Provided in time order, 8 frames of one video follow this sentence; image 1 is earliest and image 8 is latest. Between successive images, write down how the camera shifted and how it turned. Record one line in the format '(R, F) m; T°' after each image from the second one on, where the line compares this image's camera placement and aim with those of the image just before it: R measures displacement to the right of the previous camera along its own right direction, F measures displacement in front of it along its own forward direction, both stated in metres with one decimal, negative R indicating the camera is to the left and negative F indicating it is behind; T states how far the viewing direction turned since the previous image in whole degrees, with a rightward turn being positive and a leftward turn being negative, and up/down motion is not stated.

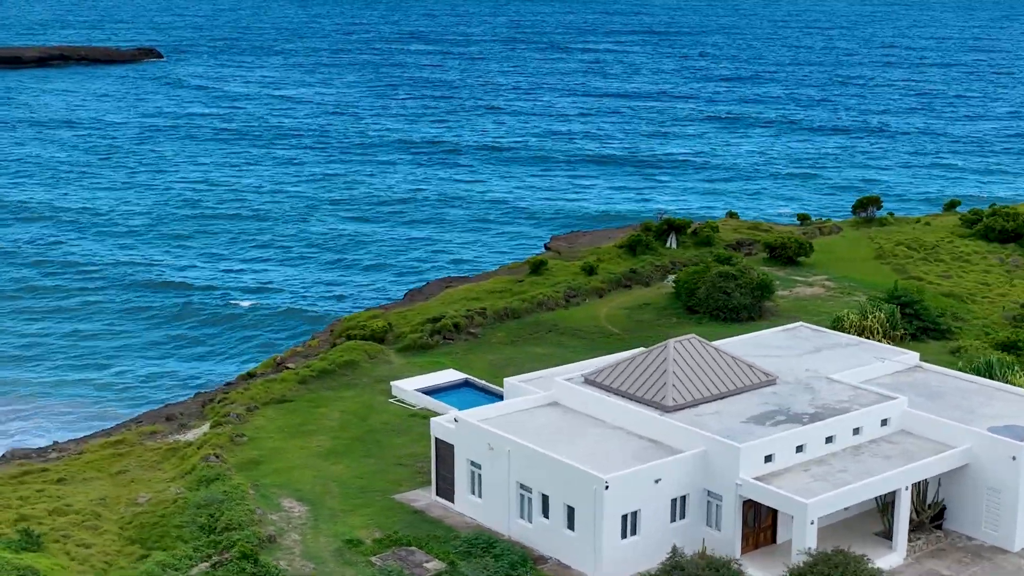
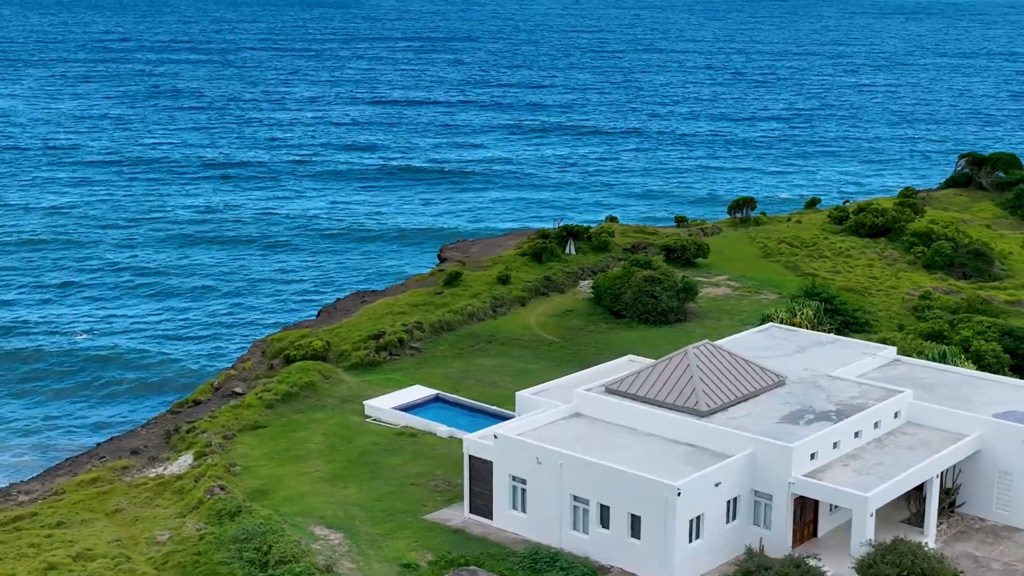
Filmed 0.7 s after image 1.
(-6.1, +0.4) m; +10°
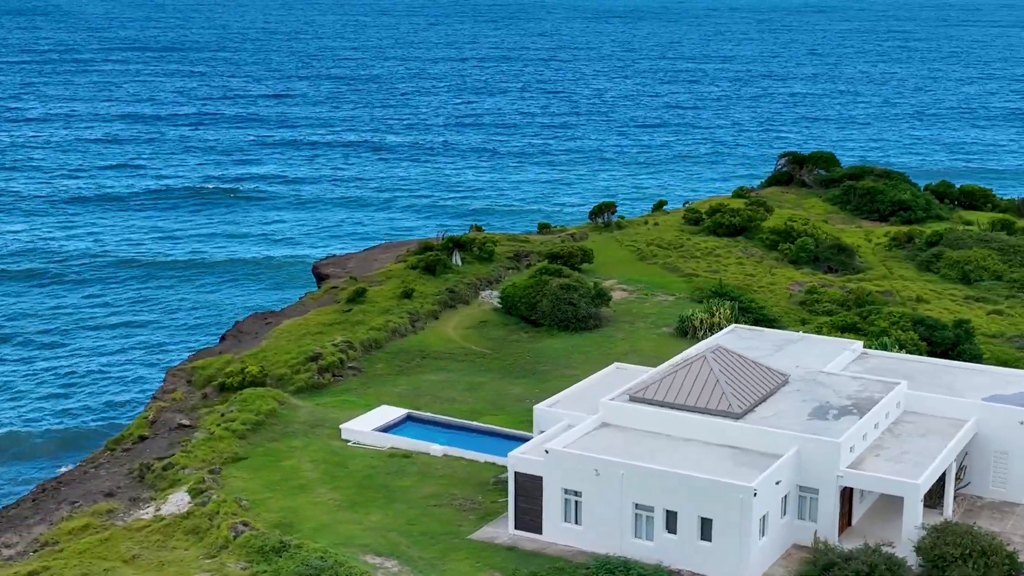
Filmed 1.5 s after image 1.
(-7.2, +0.5) m; +11°
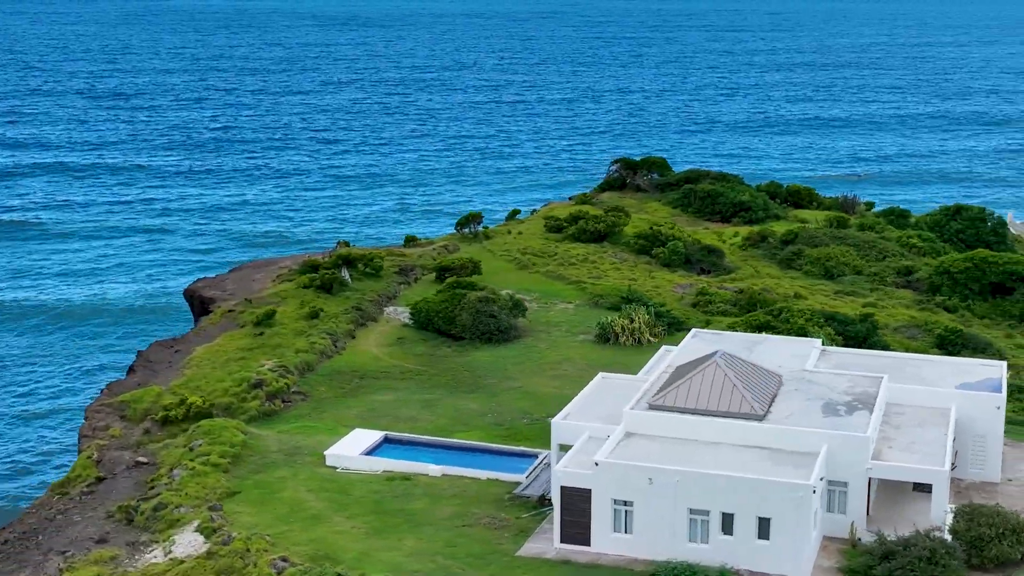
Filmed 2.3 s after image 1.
(-7.2, +0.5) m; +11°
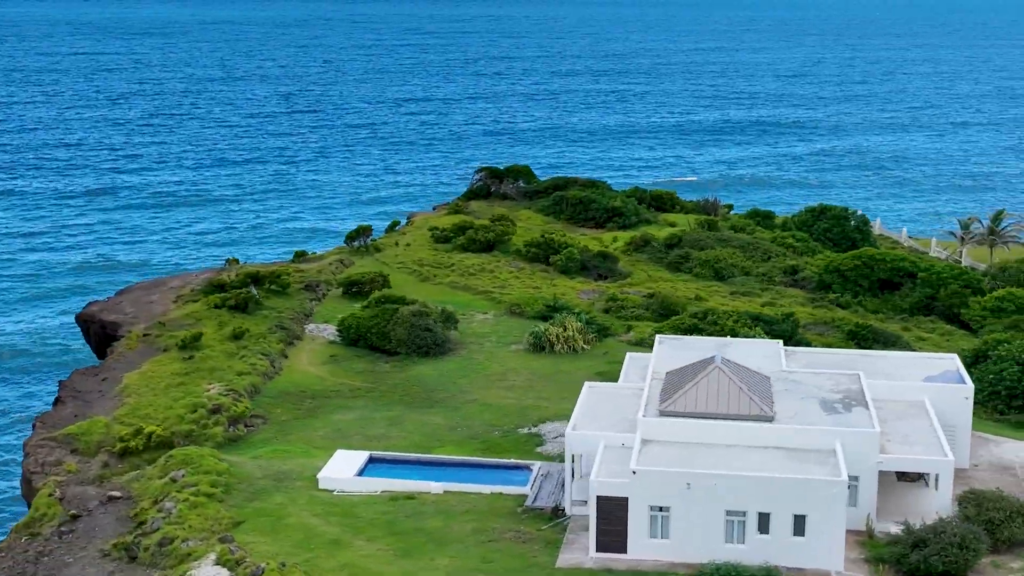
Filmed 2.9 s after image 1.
(-6.1, +0.3) m; +9°
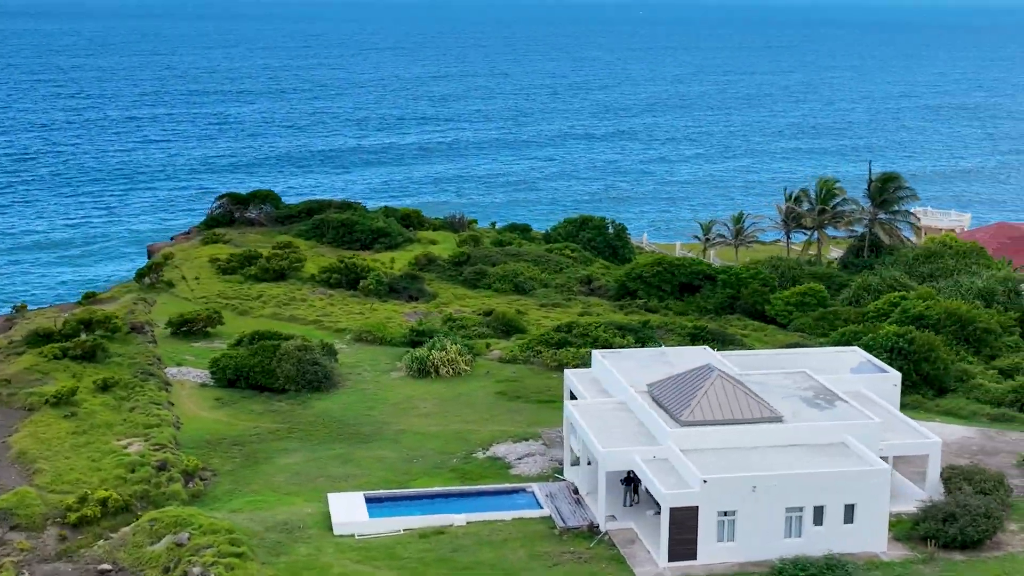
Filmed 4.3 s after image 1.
(-12.1, +1.5) m; +18°
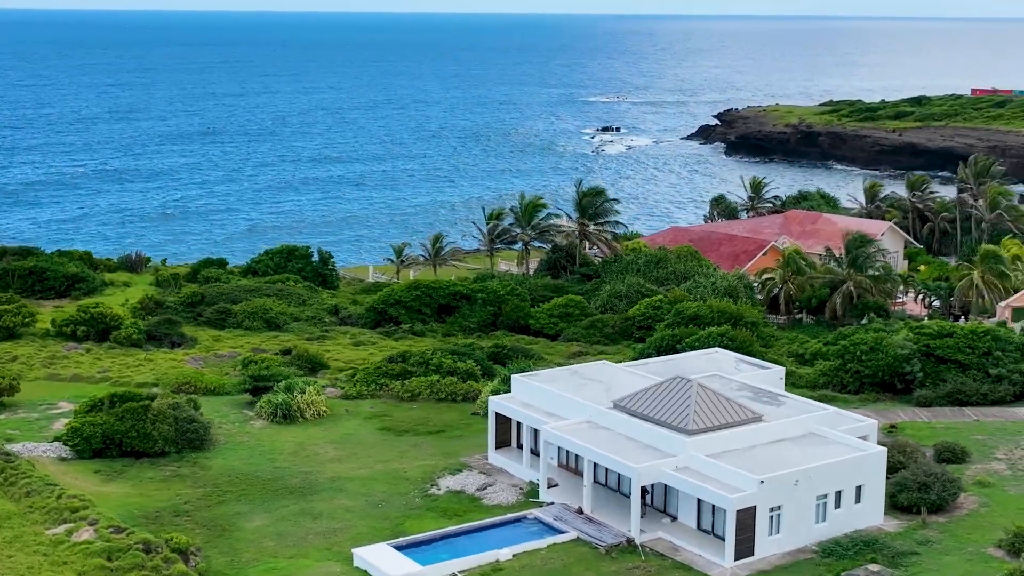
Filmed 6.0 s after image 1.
(-15.7, +2.7) m; +23°
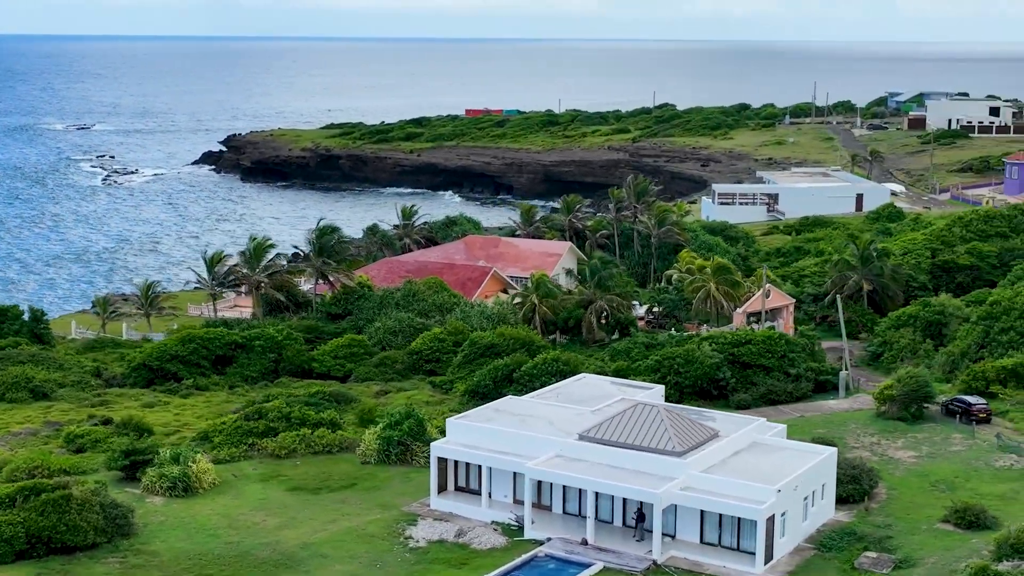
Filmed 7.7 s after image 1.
(-15.8, +2.4) m; +23°
